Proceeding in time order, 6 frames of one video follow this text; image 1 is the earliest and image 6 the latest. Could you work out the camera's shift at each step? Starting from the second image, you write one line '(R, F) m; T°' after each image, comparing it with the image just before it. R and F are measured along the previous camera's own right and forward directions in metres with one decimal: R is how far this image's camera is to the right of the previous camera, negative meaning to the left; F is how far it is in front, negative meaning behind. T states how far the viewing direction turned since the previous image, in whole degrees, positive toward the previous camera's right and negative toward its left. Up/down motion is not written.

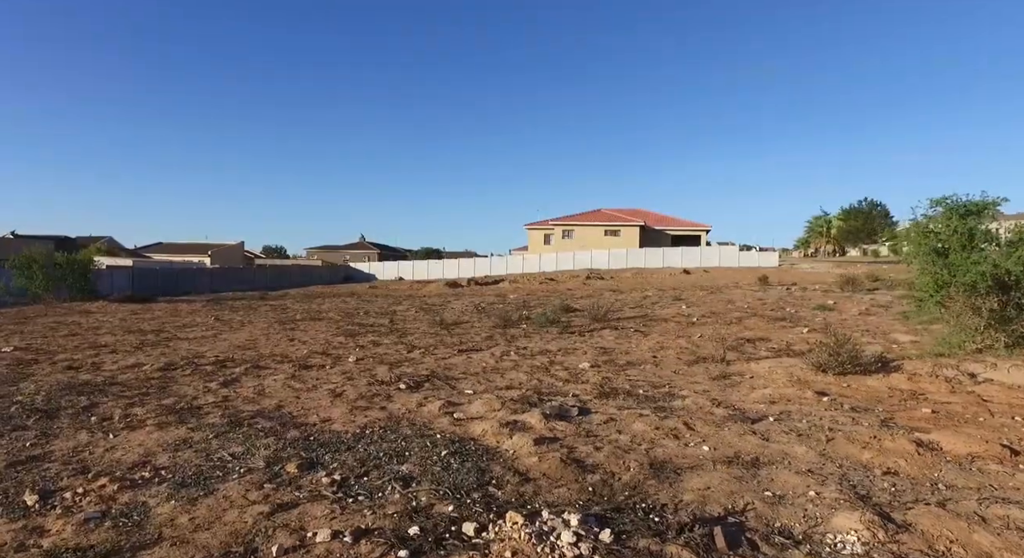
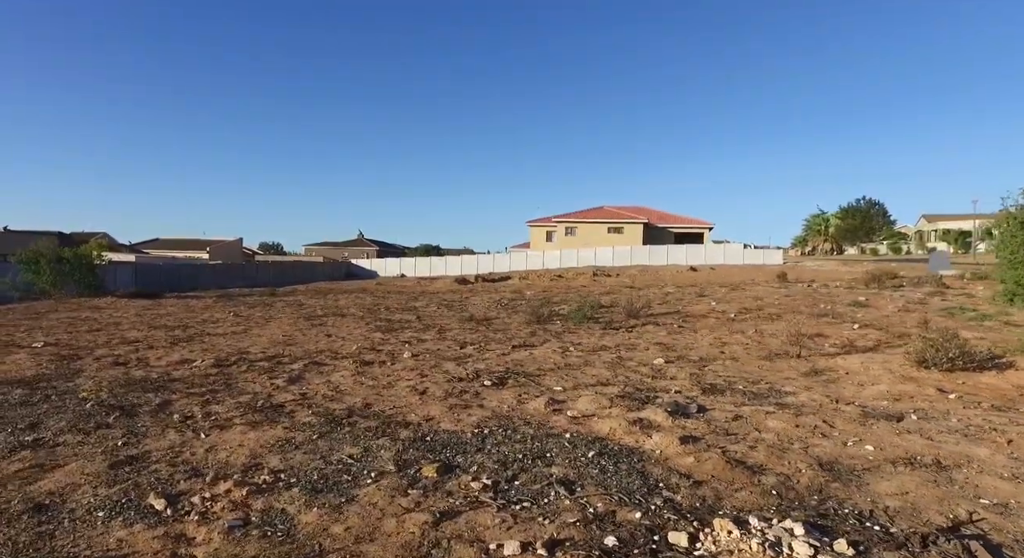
(-1.3, +0.3) m; +1°
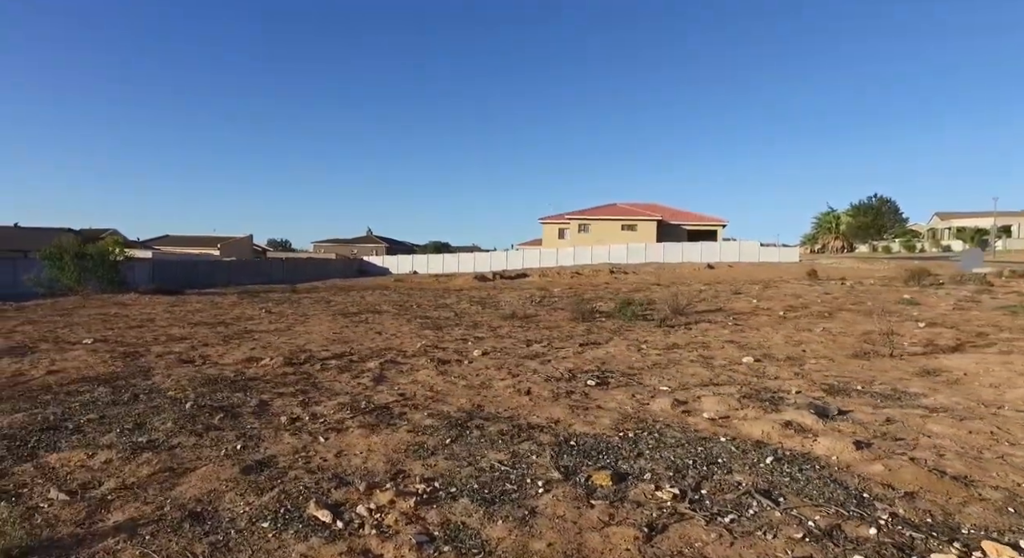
(-1.3, +0.3) m; 0°
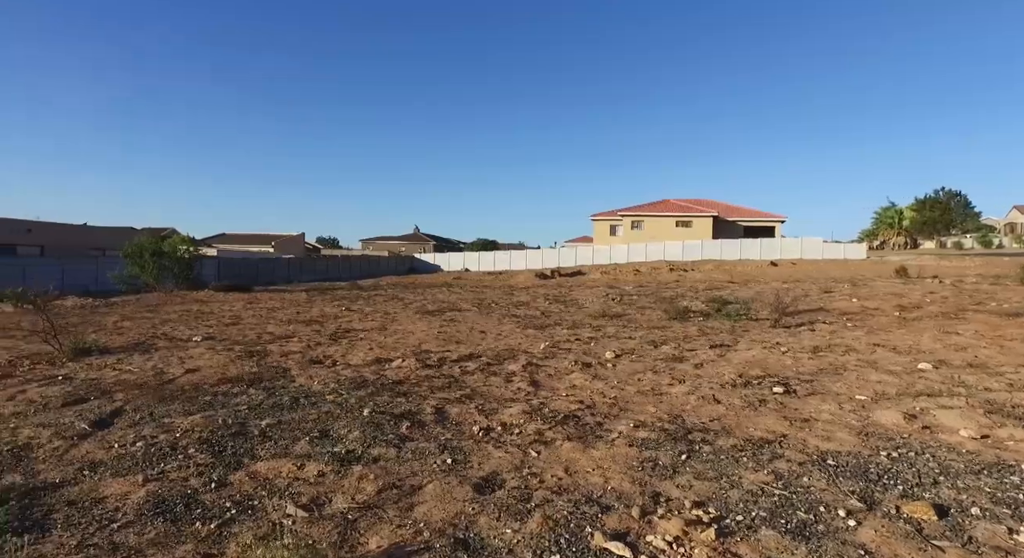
(-1.6, +0.4) m; -4°
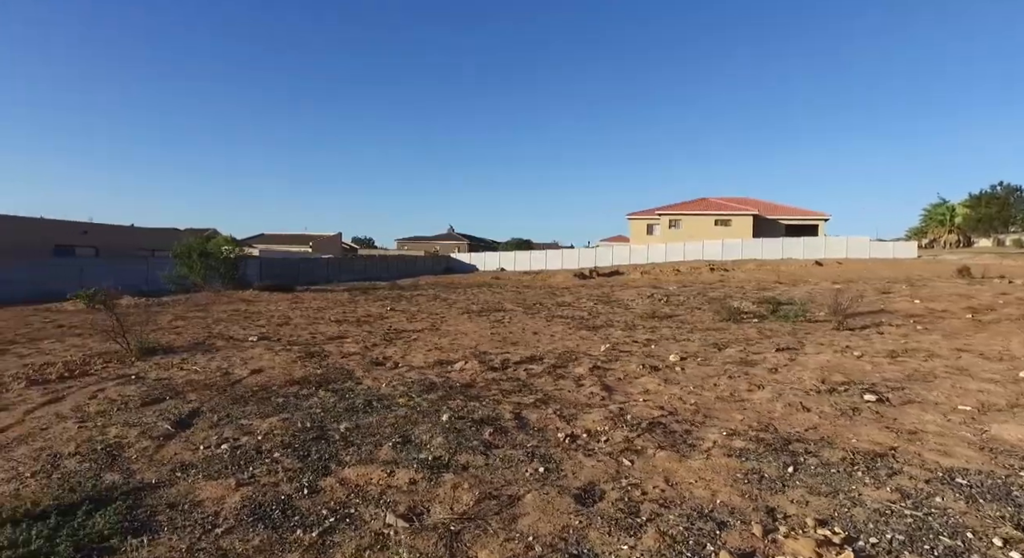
(-0.5, +0.1) m; -3°
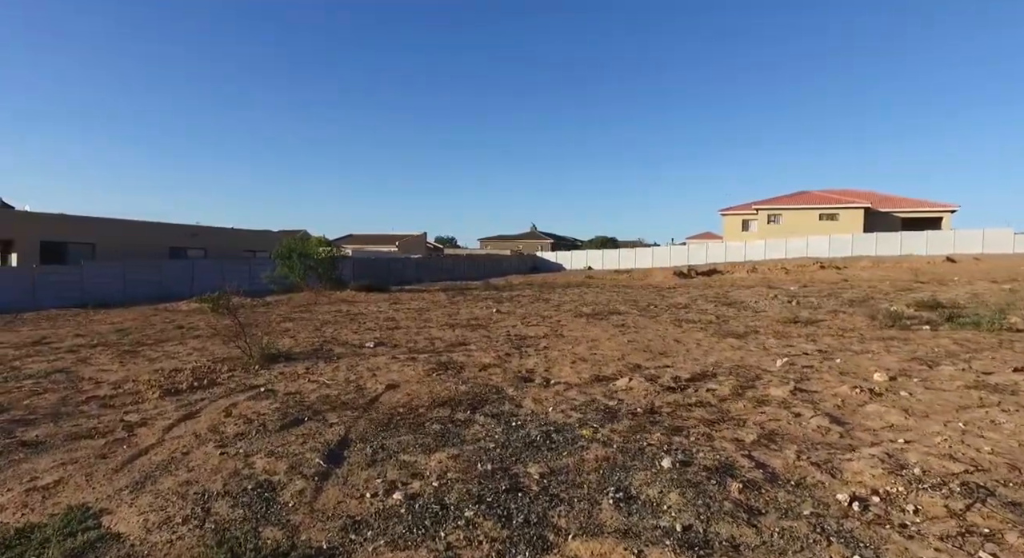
(-1.2, +1.1) m; -8°
